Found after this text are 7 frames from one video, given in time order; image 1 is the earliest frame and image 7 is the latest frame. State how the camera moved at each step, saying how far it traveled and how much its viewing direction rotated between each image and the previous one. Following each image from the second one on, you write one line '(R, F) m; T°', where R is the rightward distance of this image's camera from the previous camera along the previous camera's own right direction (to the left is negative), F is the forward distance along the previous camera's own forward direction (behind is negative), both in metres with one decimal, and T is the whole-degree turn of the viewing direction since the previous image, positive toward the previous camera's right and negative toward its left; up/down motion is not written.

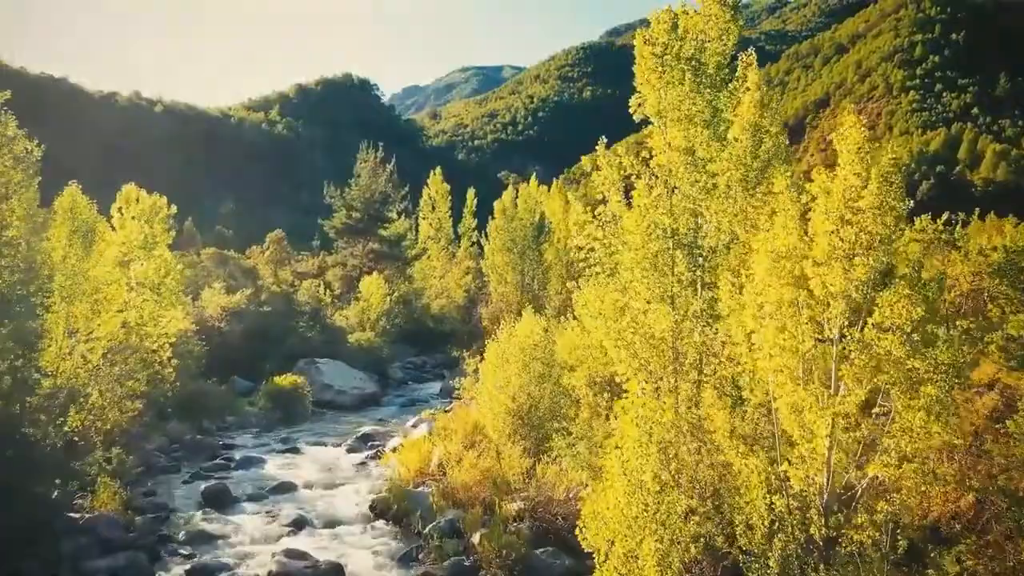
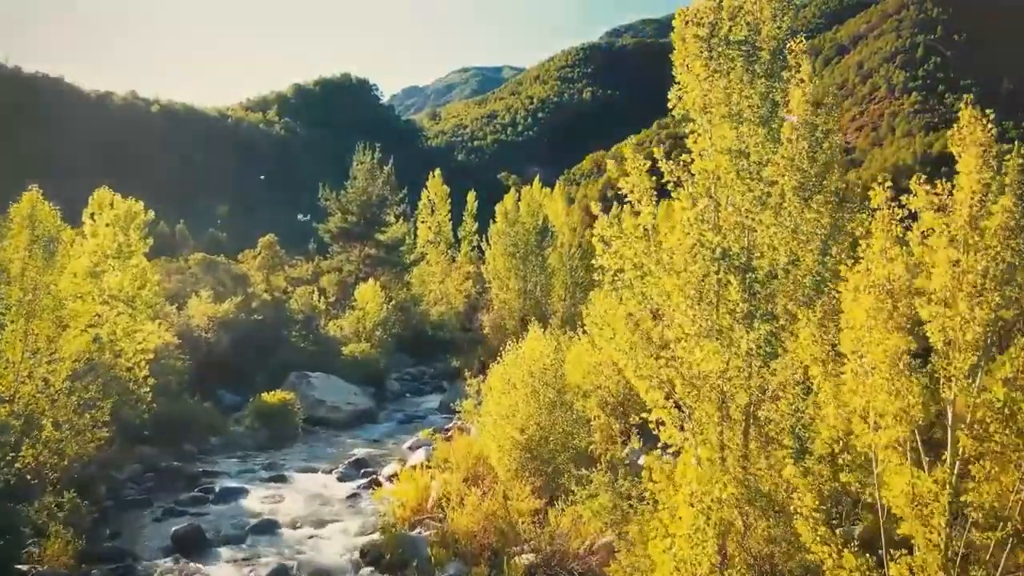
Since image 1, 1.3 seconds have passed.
(-0.2, +2.0) m; 0°
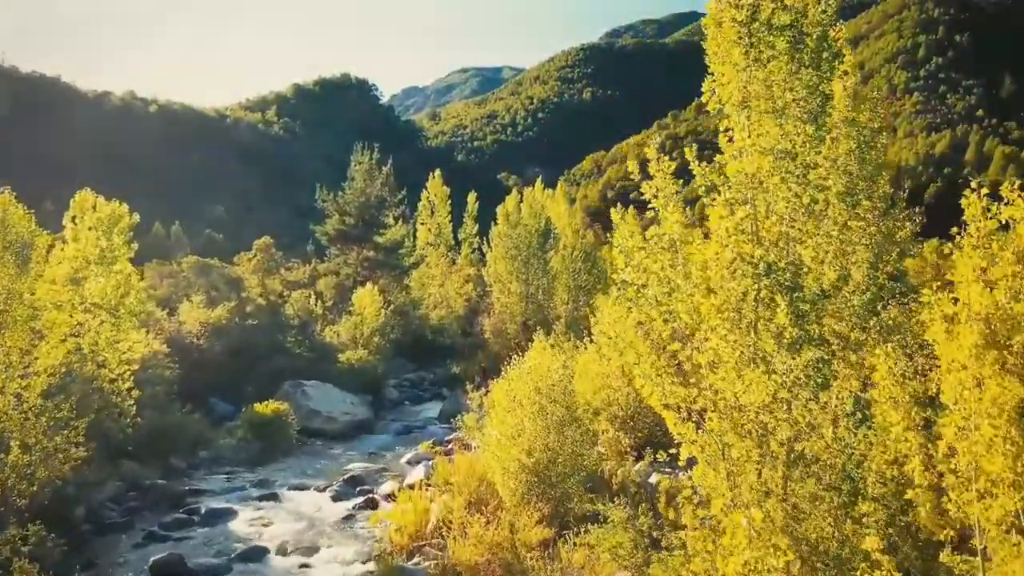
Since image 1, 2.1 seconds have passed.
(-0.1, +1.2) m; 0°
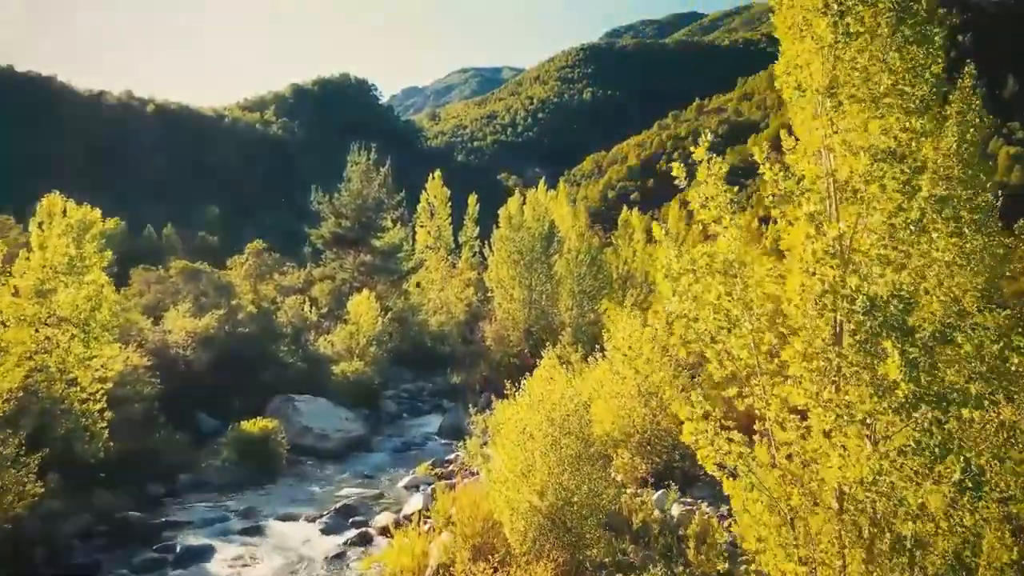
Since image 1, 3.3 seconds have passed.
(-0.2, +1.9) m; 0°
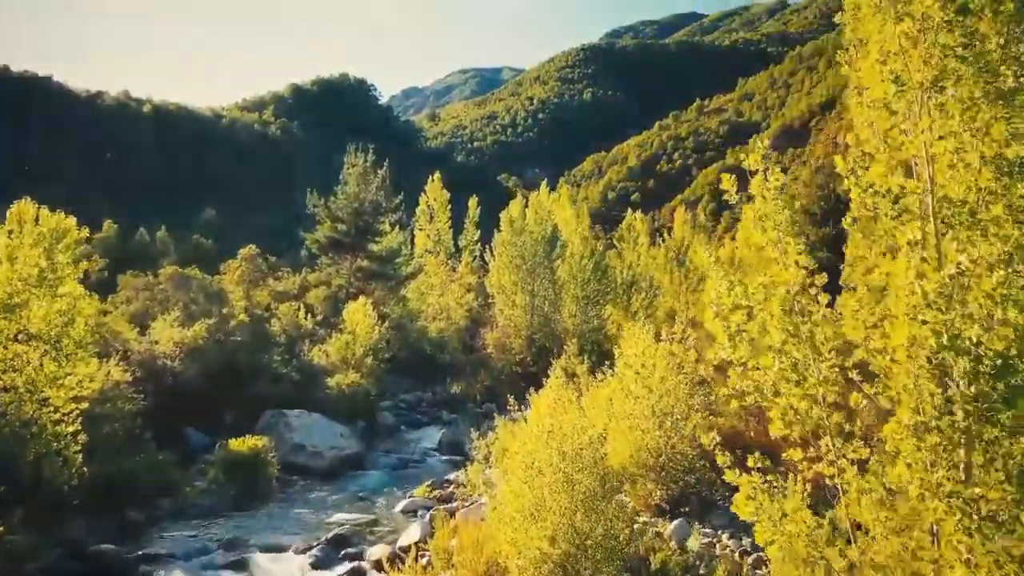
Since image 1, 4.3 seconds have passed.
(-0.1, +1.4) m; 0°
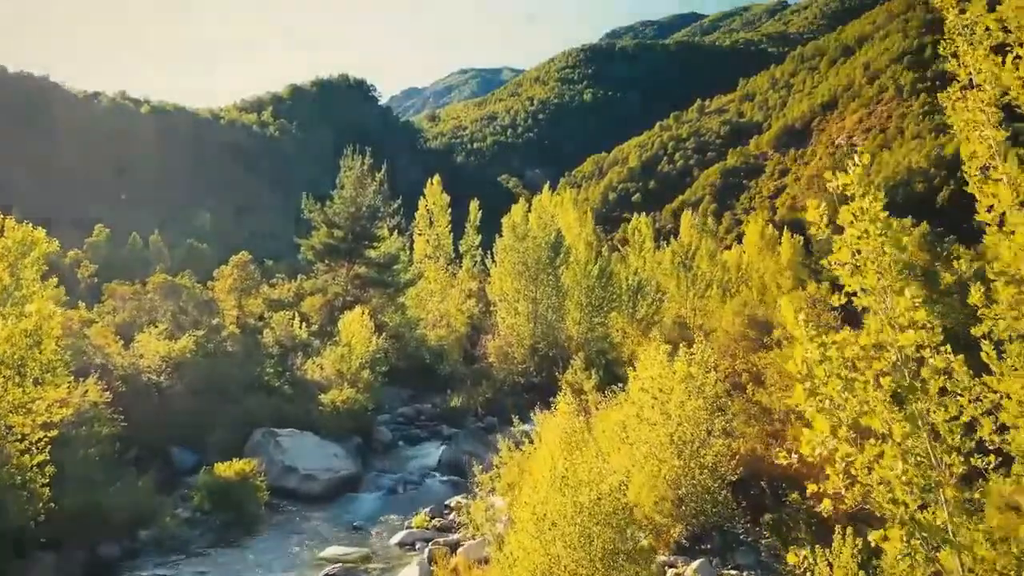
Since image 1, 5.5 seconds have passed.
(-0.1, +1.6) m; 0°
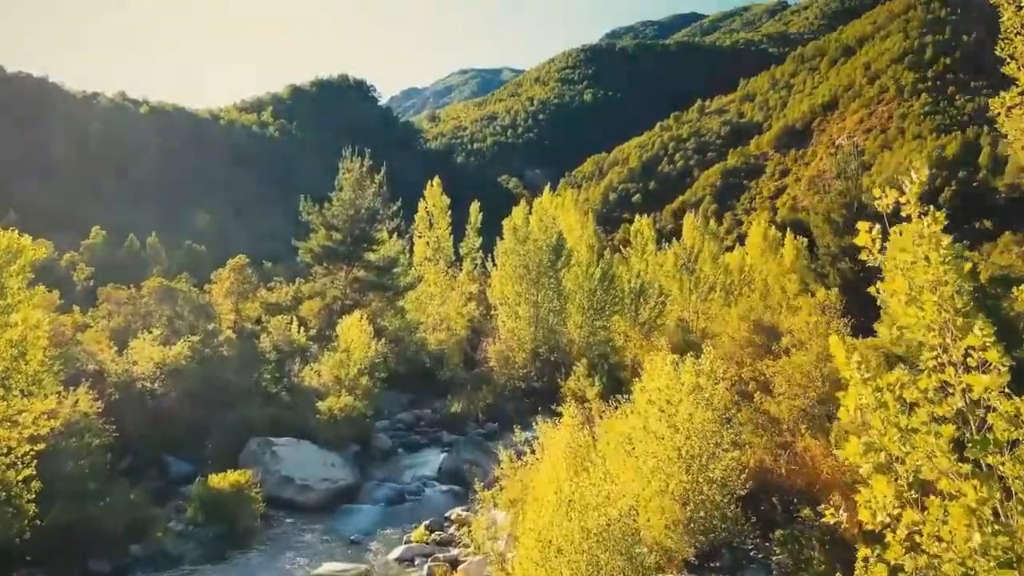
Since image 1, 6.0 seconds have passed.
(-0.1, +0.6) m; 0°
